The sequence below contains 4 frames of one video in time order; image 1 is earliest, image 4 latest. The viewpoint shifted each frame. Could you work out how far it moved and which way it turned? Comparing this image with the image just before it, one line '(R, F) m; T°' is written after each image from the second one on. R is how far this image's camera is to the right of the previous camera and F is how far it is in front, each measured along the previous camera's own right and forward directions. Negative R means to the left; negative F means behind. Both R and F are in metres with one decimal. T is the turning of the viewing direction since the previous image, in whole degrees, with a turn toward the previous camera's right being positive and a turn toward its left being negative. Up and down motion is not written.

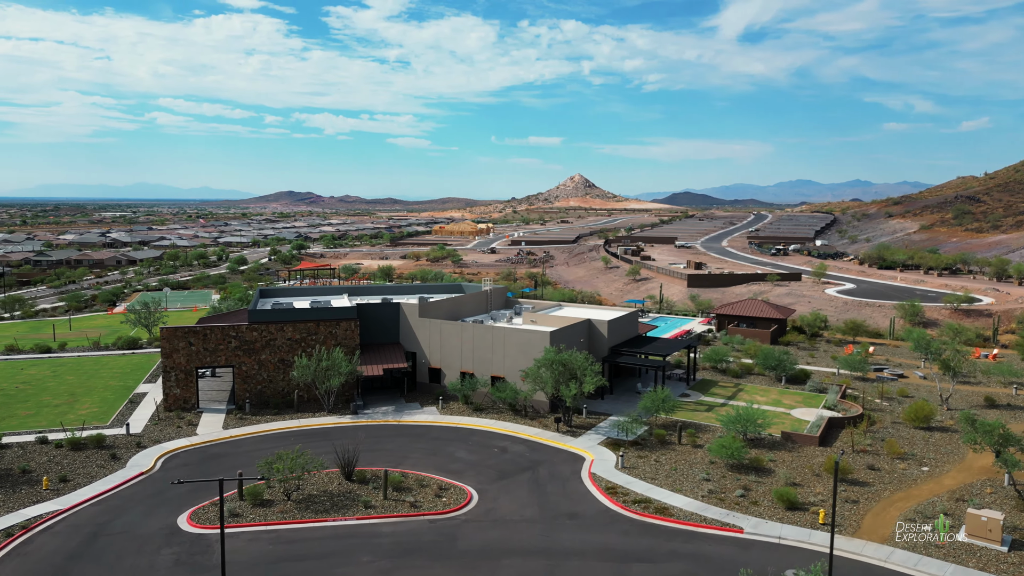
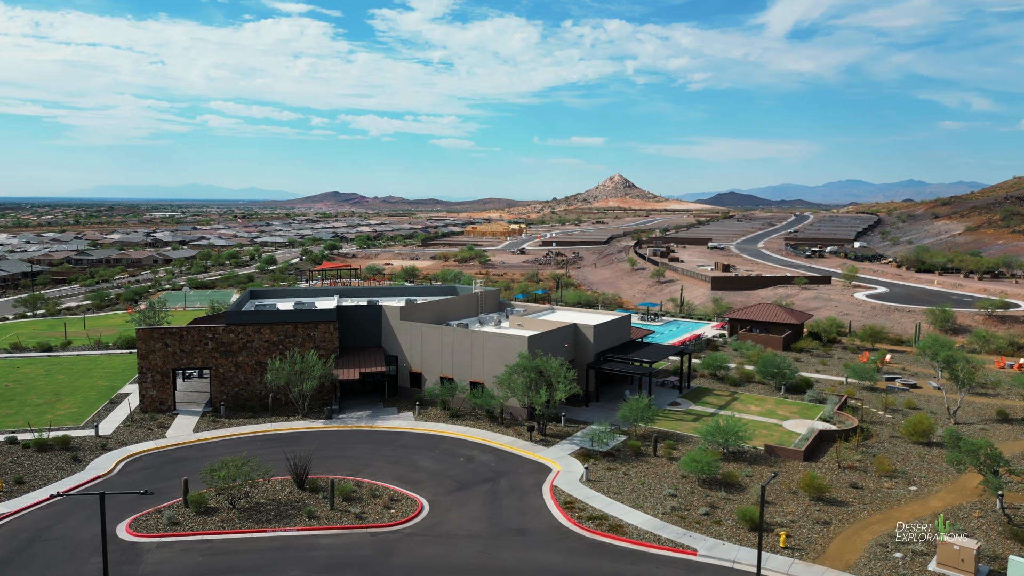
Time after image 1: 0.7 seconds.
(+3.0, +1.2) m; -3°
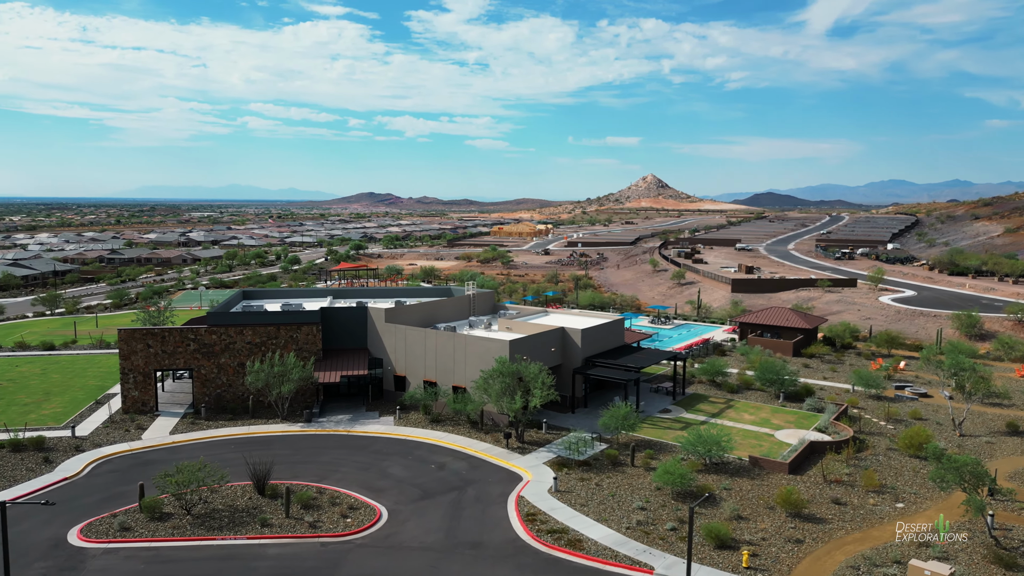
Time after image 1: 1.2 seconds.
(+2.4, +0.9) m; -2°
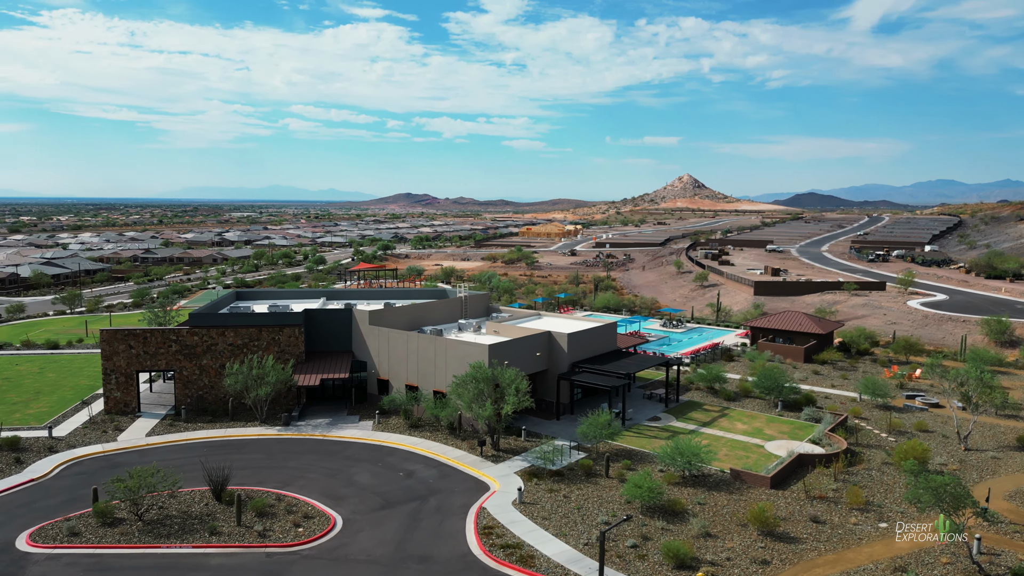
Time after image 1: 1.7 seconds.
(+2.5, +1.0) m; -3°
